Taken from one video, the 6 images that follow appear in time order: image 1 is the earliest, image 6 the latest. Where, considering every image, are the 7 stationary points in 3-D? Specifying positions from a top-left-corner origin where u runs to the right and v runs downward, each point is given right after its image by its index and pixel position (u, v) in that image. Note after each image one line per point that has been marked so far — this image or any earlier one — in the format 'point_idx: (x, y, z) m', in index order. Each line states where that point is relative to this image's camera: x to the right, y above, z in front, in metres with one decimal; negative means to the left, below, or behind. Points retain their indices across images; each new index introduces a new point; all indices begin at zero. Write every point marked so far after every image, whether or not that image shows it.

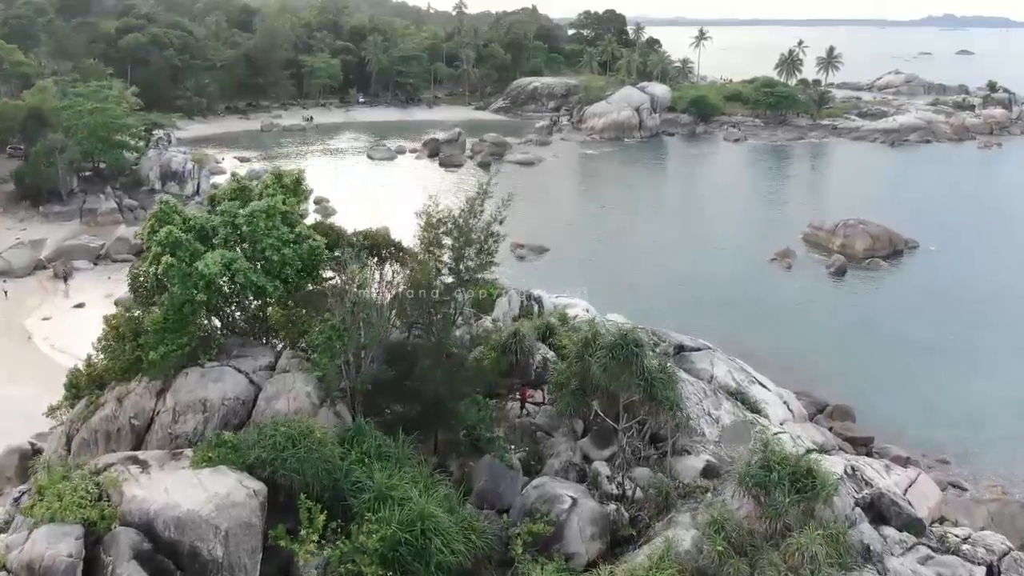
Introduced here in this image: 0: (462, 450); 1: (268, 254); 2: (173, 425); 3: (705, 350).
0: (-0.9, -2.8, +15.7) m
1: (-4.1, +0.6, +15.1) m
2: (-5.3, -2.1, +13.9) m
3: (+4.3, -1.4, +19.8) m
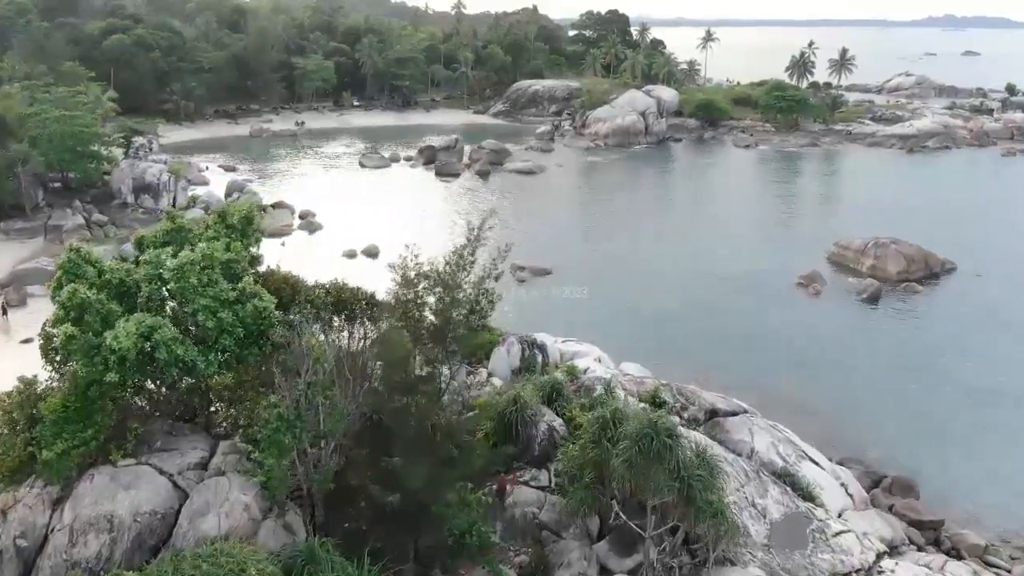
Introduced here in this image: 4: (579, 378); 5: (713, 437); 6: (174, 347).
0: (-0.9, -3.8, +12.4) m
1: (-4.1, -0.4, +11.8) m
2: (-5.3, -3.1, +10.7) m
3: (+4.3, -2.4, +16.6) m
4: (+1.3, -1.8, +17.8) m
5: (+3.6, -2.7, +16.0) m
6: (-4.3, -0.8, +11.5) m
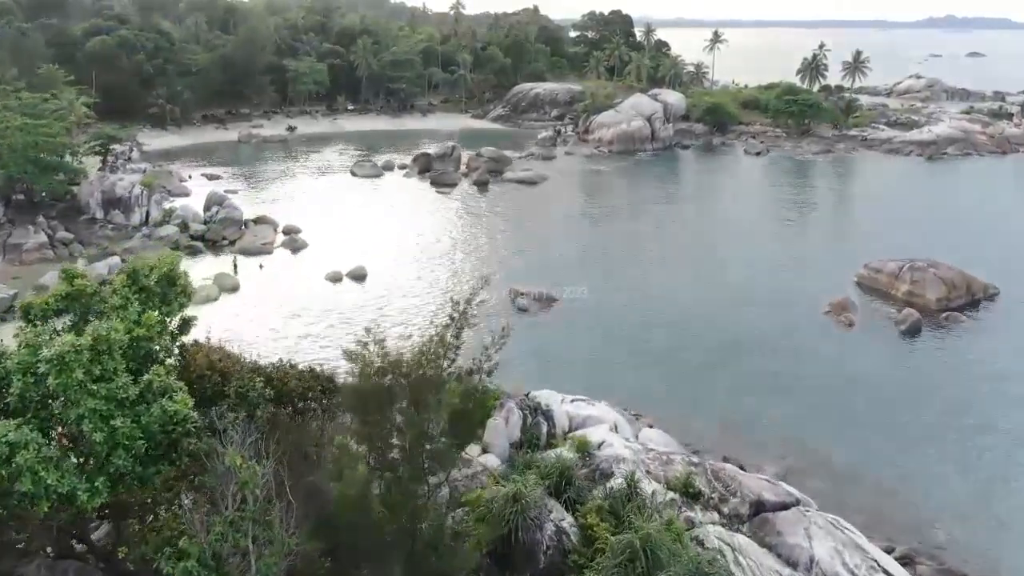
0: (-0.9, -4.8, +9.3) m
1: (-4.1, -1.4, +8.7) m
2: (-5.3, -4.1, +7.5) m
3: (+4.2, -3.3, +13.4) m
4: (+1.3, -2.8, +14.6) m
5: (+3.6, -3.7, +12.9) m
6: (-4.3, -1.7, +8.3) m
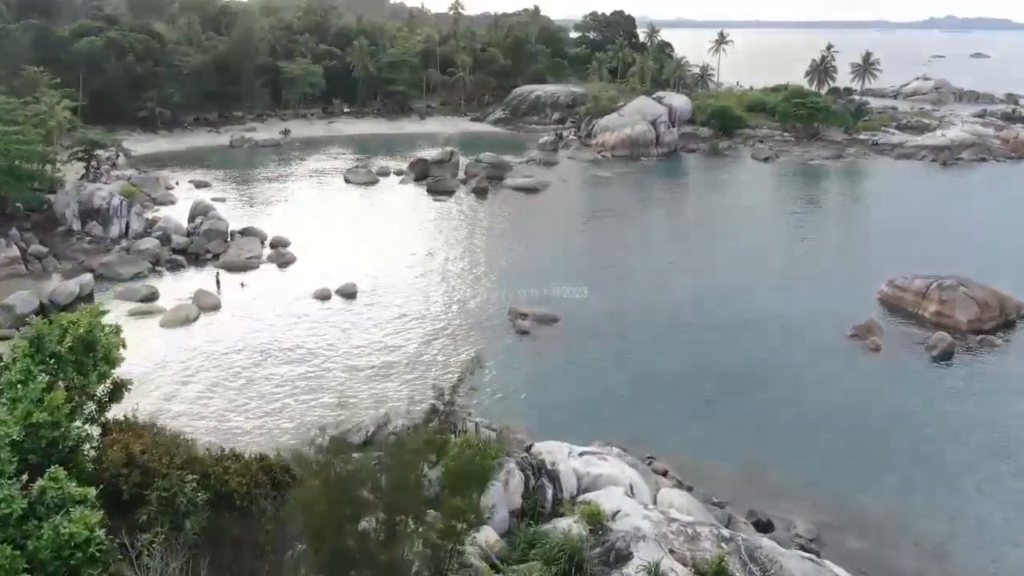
0: (-0.9, -5.4, +7.2) m
1: (-4.1, -2.0, +6.6) m
2: (-5.3, -4.7, +5.4) m
3: (+4.2, -4.0, +11.3) m
4: (+1.3, -3.4, +12.5) m
5: (+3.6, -4.3, +10.8) m
6: (-4.3, -2.4, +6.2) m
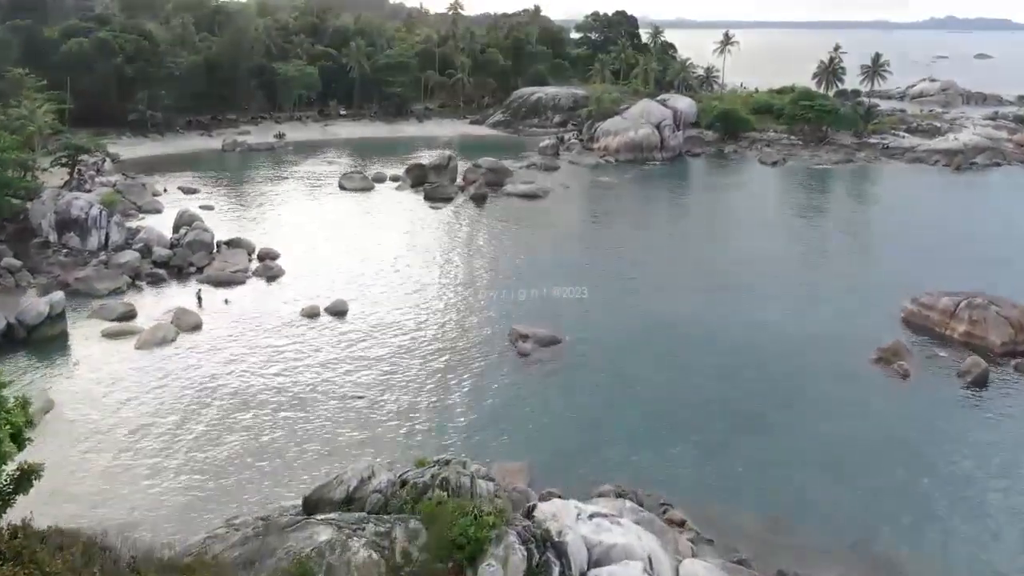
0: (-0.9, -6.0, +5.3) m
1: (-4.1, -2.6, +4.7) m
2: (-5.3, -5.3, +3.5) m
3: (+4.2, -4.6, +9.4) m
4: (+1.3, -4.0, +10.6) m
5: (+3.6, -4.9, +8.9) m
6: (-4.3, -2.9, +4.3) m
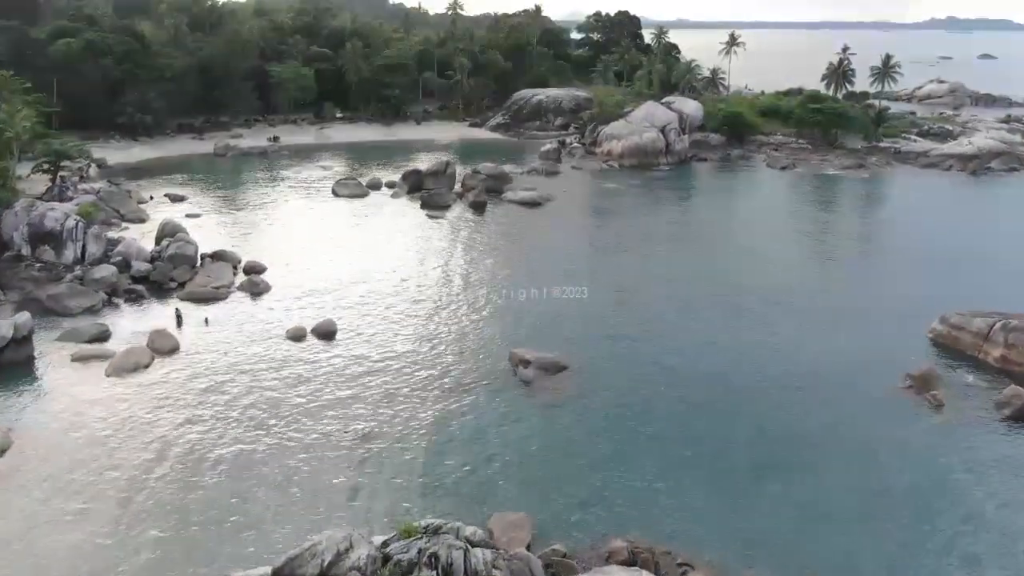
0: (-0.9, -6.6, +3.3) m
1: (-4.1, -3.2, +2.7) m
2: (-5.3, -5.9, +1.5) m
3: (+4.2, -5.2, +7.4) m
4: (+1.3, -4.6, +8.6) m
5: (+3.6, -5.5, +6.9) m
6: (-4.3, -3.5, +2.3) m
